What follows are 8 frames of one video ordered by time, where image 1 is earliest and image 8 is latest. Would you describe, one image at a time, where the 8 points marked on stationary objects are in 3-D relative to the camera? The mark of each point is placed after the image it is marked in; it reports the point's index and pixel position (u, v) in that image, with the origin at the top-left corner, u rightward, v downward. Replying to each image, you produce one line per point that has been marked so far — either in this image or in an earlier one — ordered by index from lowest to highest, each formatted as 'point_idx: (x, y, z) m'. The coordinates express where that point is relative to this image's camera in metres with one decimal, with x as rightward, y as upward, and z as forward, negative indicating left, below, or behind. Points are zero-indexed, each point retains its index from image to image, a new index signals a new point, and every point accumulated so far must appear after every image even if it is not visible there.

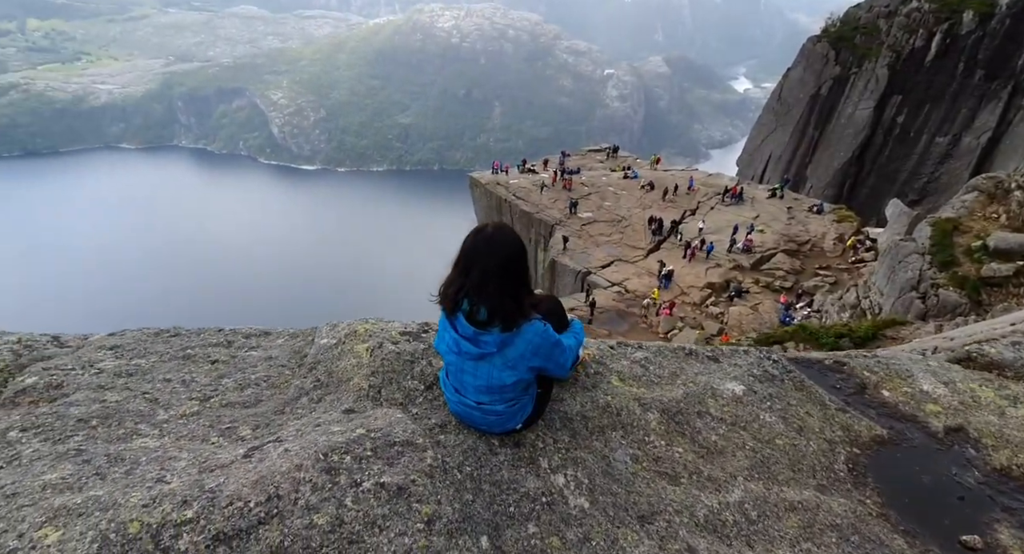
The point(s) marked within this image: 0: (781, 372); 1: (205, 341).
0: (+4.6, -1.6, +8.7) m
1: (-4.5, -0.9, +7.3) m
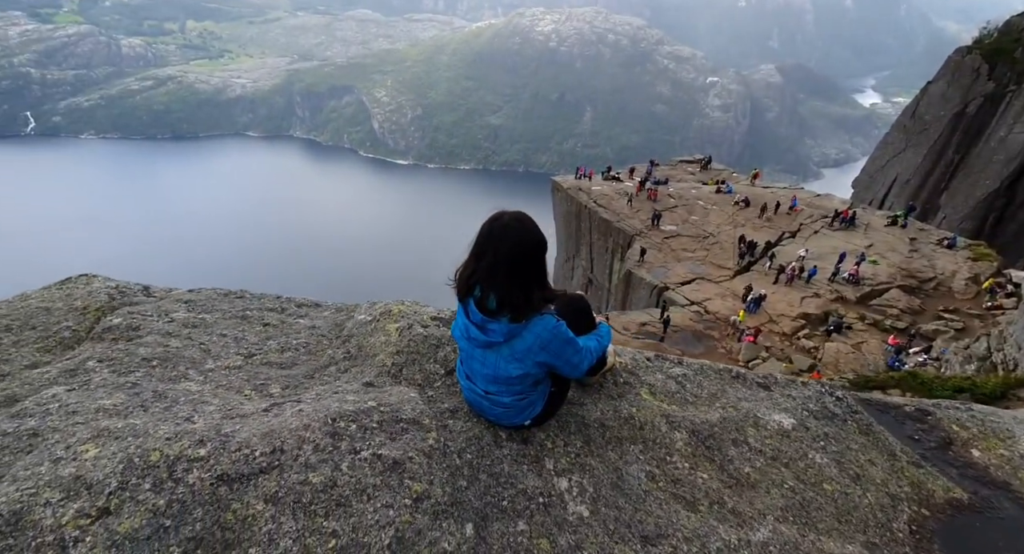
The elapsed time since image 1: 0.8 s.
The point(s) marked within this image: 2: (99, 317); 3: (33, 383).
0: (+5.1, -2.1, +7.8) m
1: (-4.0, -0.4, +8.0) m
2: (-5.7, -0.5, +7.0) m
3: (-5.2, -1.1, +5.6) m
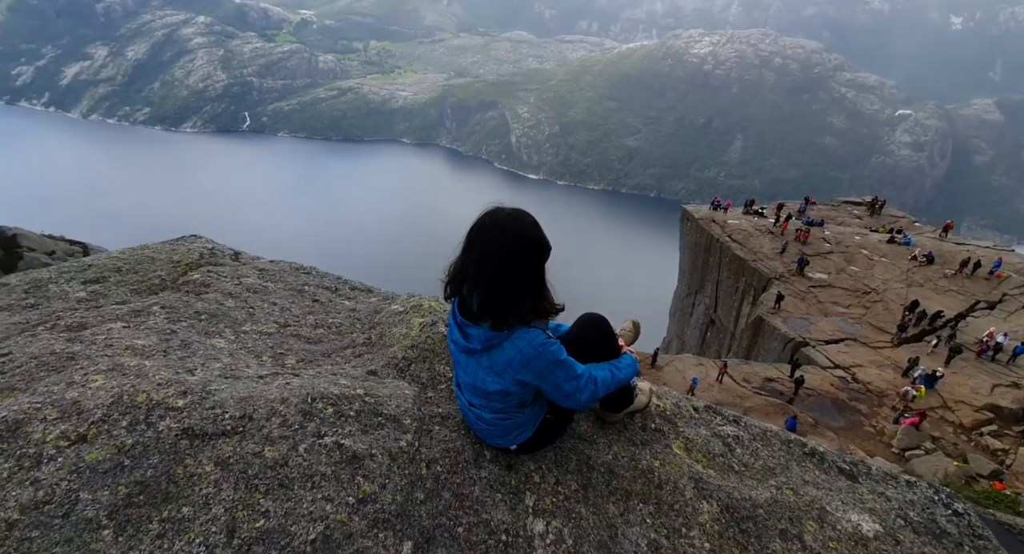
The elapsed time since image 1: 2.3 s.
0: (+5.1, -2.9, +5.7) m
1: (-3.2, -0.1, +8.4) m
2: (-5.1, +0.1, +7.9) m
3: (-5.1, -0.5, +6.4) m
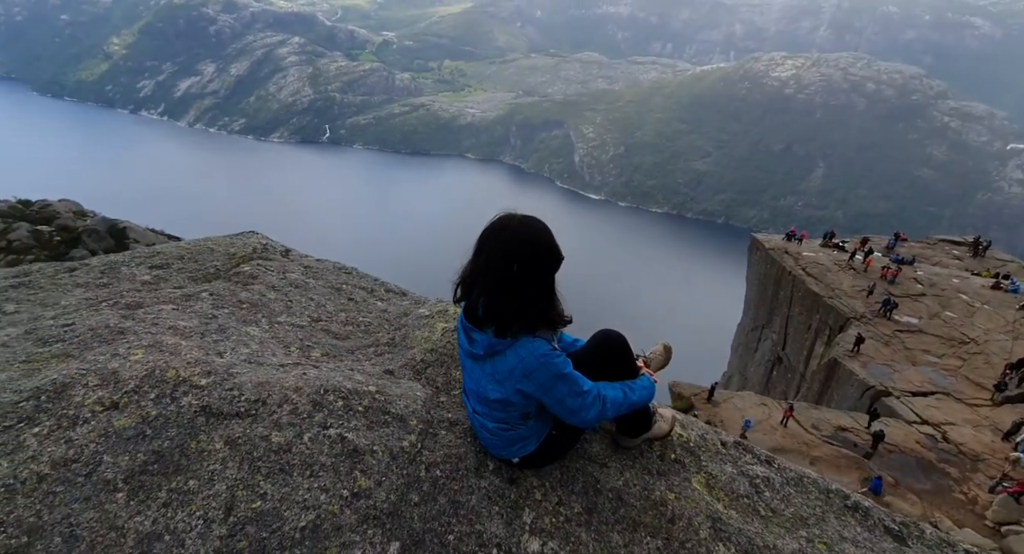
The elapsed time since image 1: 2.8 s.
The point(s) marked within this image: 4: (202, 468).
0: (+5.1, -3.3, +4.9) m
1: (-2.7, -0.1, +8.7) m
2: (-4.6, +0.2, +8.5) m
3: (-4.8, -0.3, +6.9) m
4: (-2.7, -1.7, +4.5) m
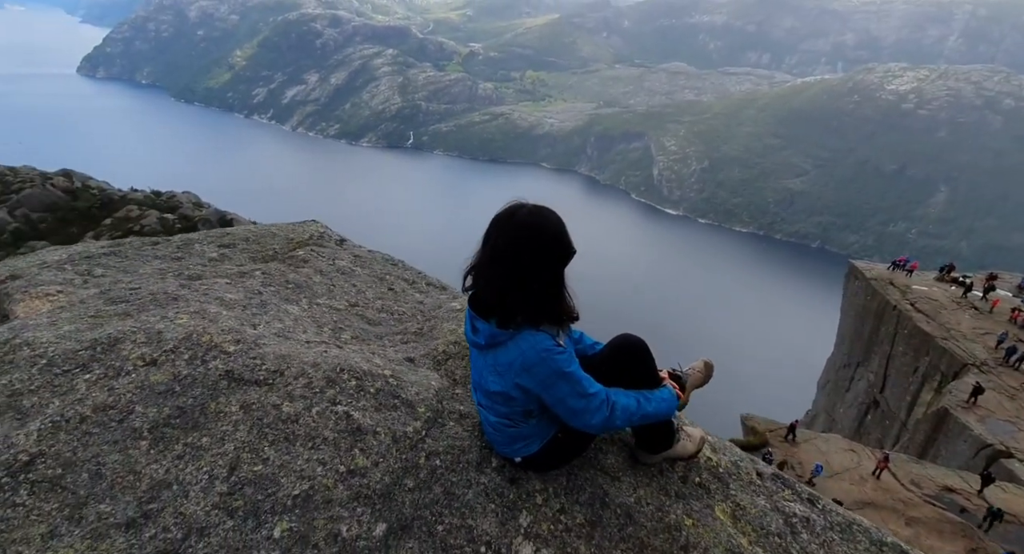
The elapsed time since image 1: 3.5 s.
0: (+4.9, -3.6, +4.0) m
1: (-2.0, 0.0, +9.0) m
2: (-3.9, +0.5, +9.0) m
3: (-4.4, +0.1, +7.5) m
4: (-2.8, -1.4, +4.7) m
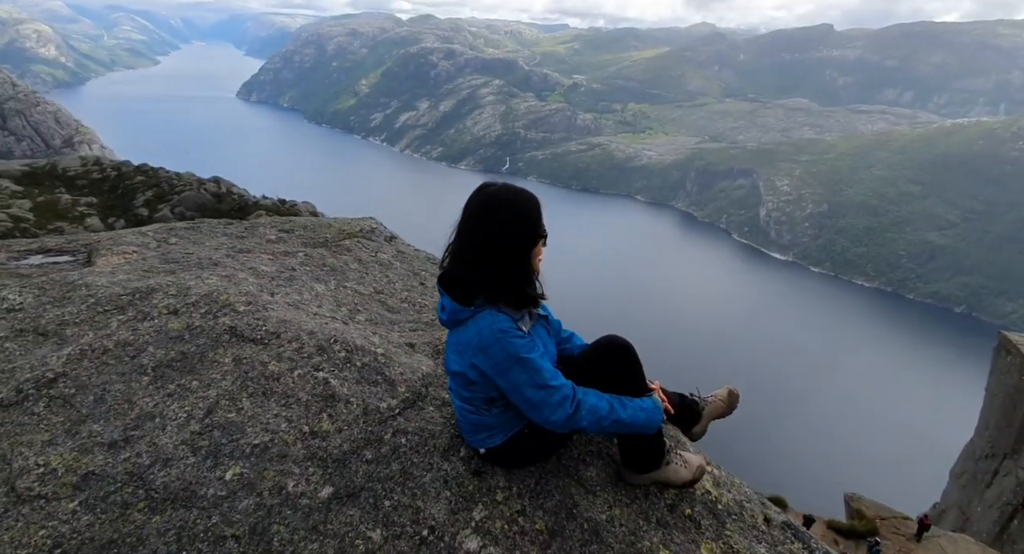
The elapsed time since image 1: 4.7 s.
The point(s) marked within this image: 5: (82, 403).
0: (+4.0, -3.8, +2.8) m
1: (-1.4, +0.1, +9.2) m
2: (-3.2, +0.7, +9.6) m
3: (-4.0, +0.4, +8.2) m
4: (-3.1, -1.0, +5.1) m
5: (-4.1, -1.2, +4.8) m
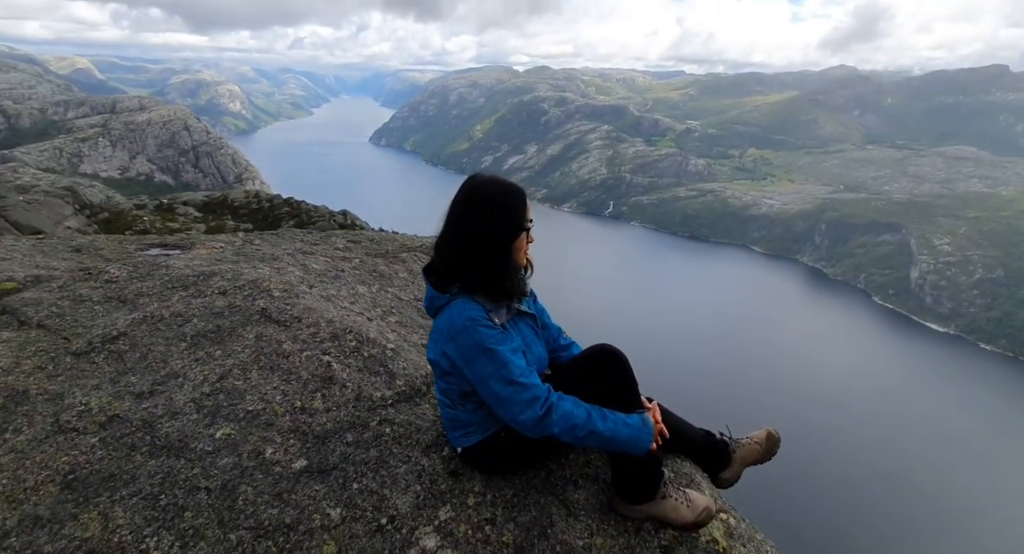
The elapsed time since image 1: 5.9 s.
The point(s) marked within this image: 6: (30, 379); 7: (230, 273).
0: (+3.1, -3.8, +1.6) m
1: (-0.5, -0.2, +9.3) m
2: (-2.1, +0.5, +10.2) m
3: (-3.2, +0.4, +9.0) m
4: (-3.1, -0.8, +5.7) m
5: (-4.2, -0.9, +5.5) m
6: (-5.1, -1.1, +5.4) m
7: (-3.6, +0.1, +7.3) m
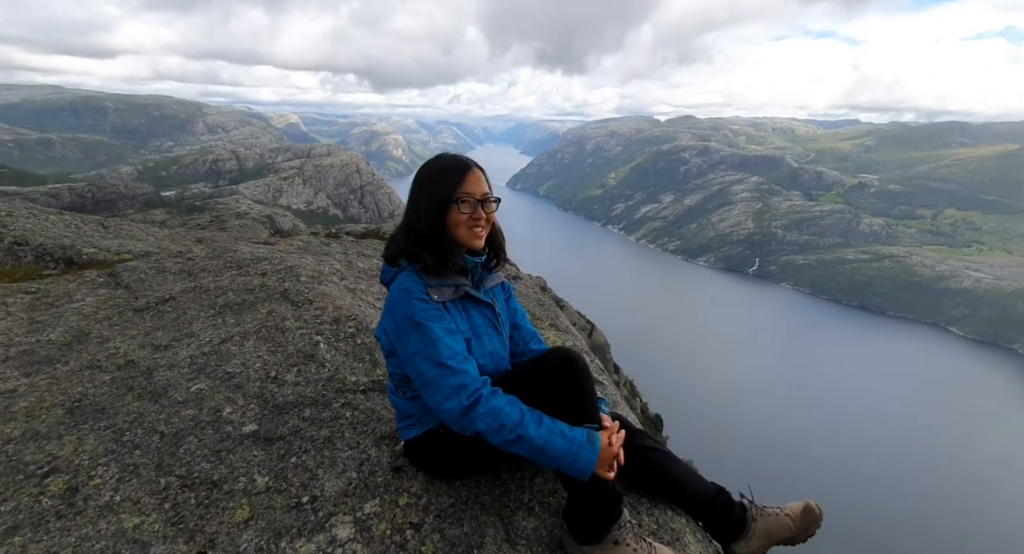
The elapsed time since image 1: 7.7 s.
0: (+1.4, -3.5, +0.2) m
1: (+0.4, -0.5, +8.9) m
2: (-0.9, +0.2, +10.2) m
3: (-2.2, +0.3, +9.4) m
4: (-3.2, -0.5, +6.0) m
5: (-4.2, -0.5, +6.2) m
6: (-5.2, -0.6, +6.3) m
7: (-3.1, +0.2, +7.8) m
